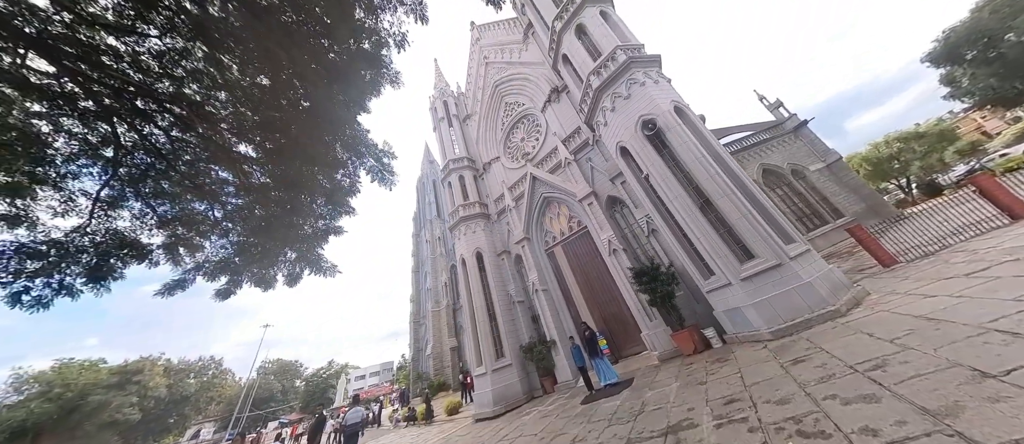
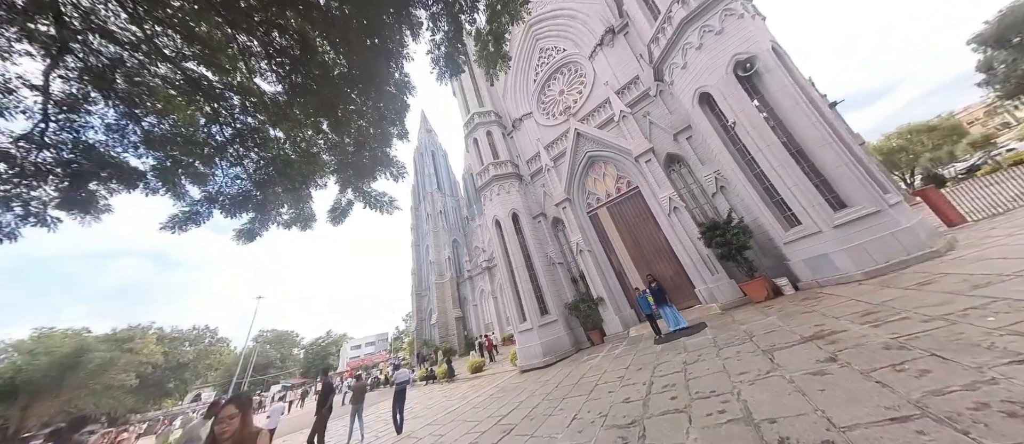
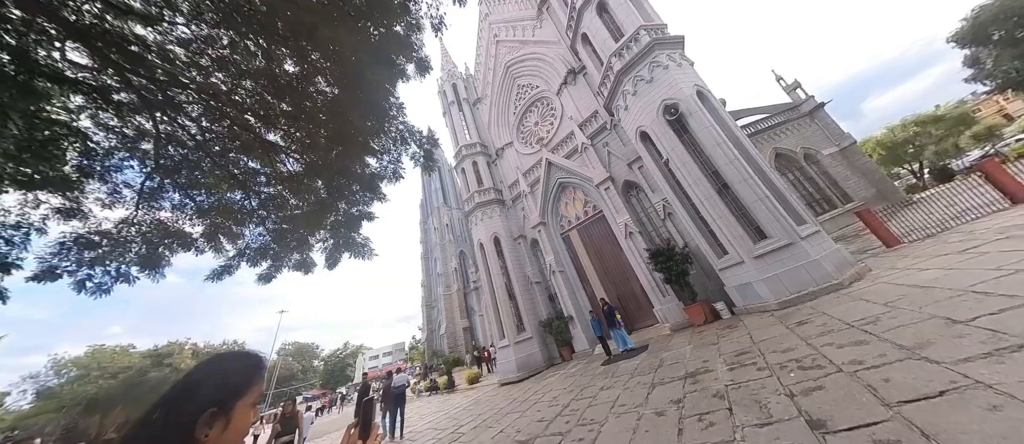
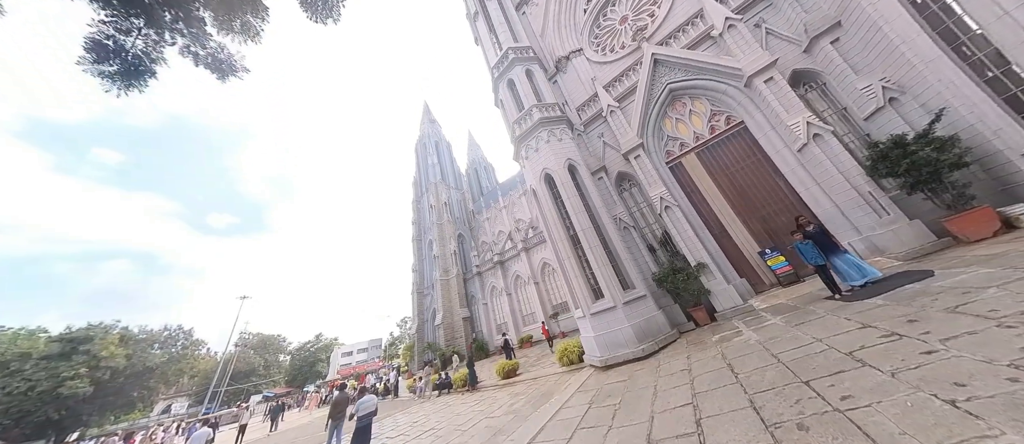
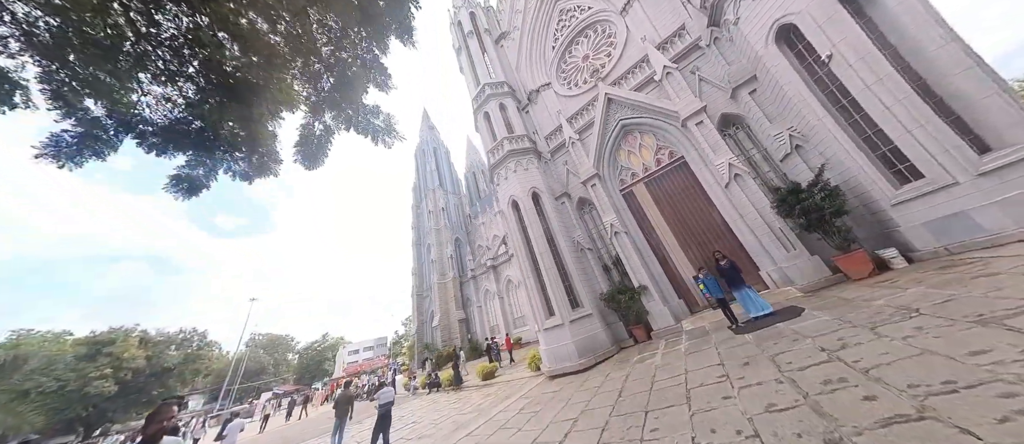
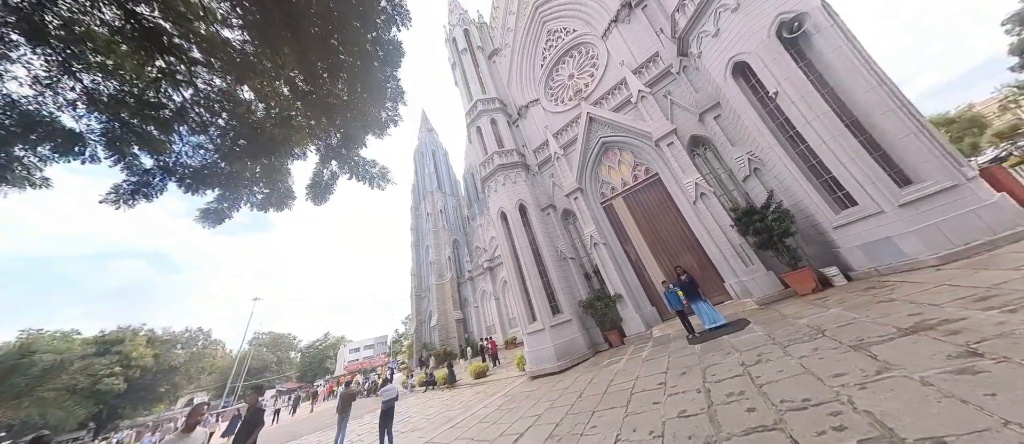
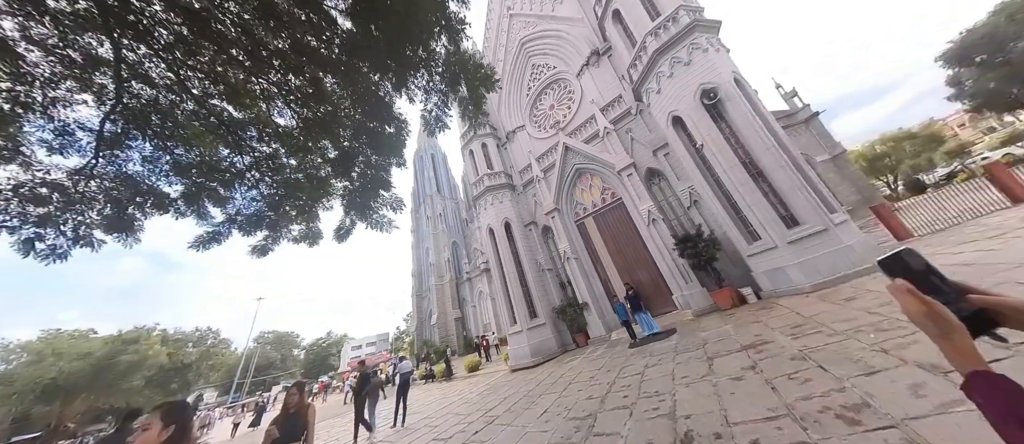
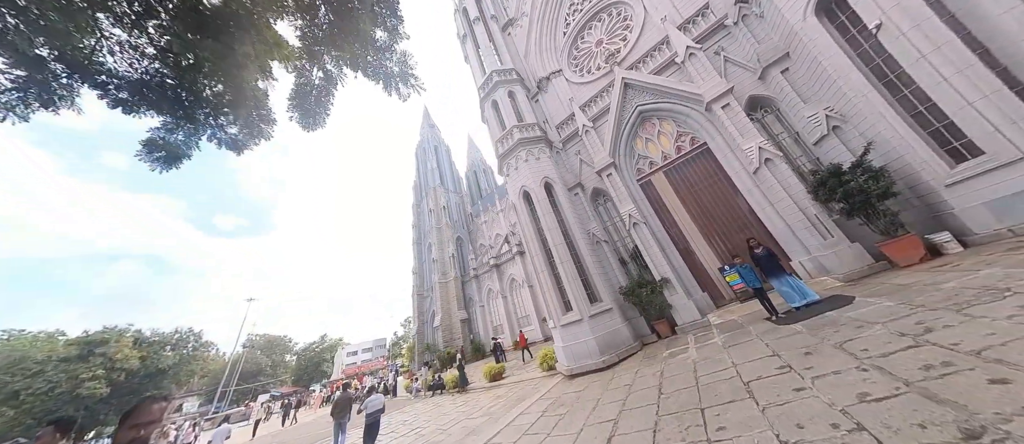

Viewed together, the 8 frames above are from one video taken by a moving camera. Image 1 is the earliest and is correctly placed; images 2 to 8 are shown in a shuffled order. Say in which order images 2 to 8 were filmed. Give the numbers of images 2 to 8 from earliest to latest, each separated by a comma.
3, 7, 2, 6, 5, 8, 4
